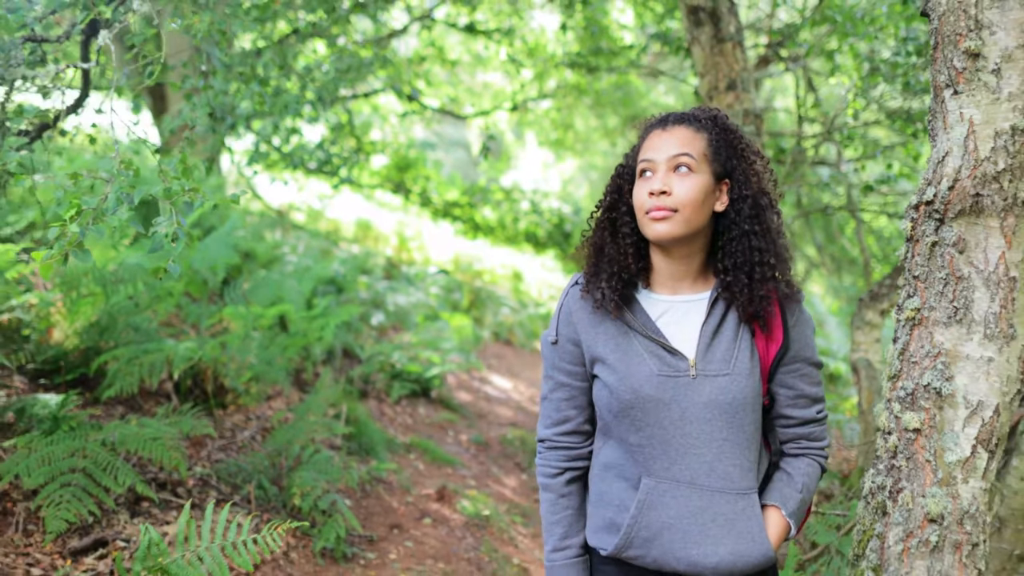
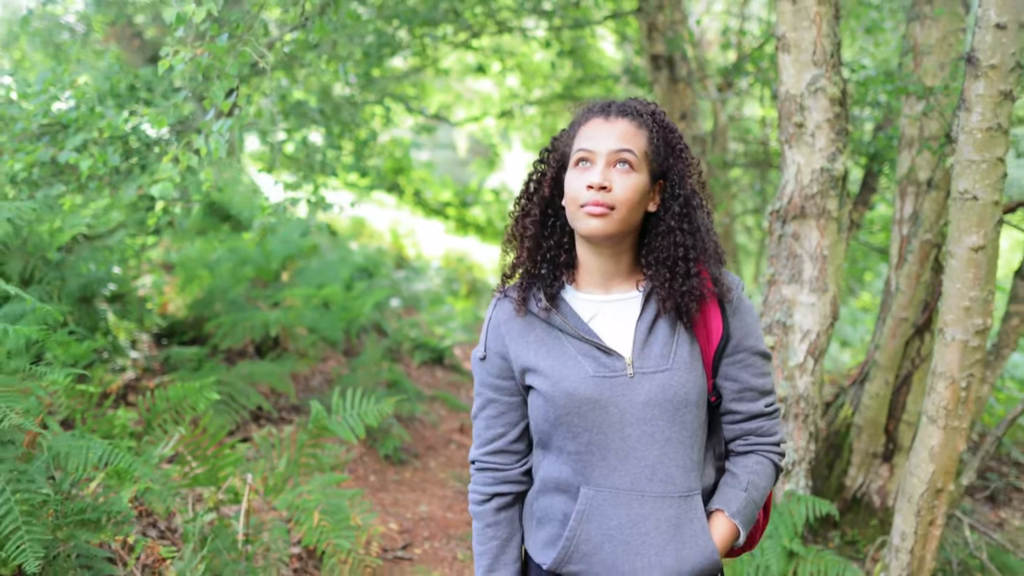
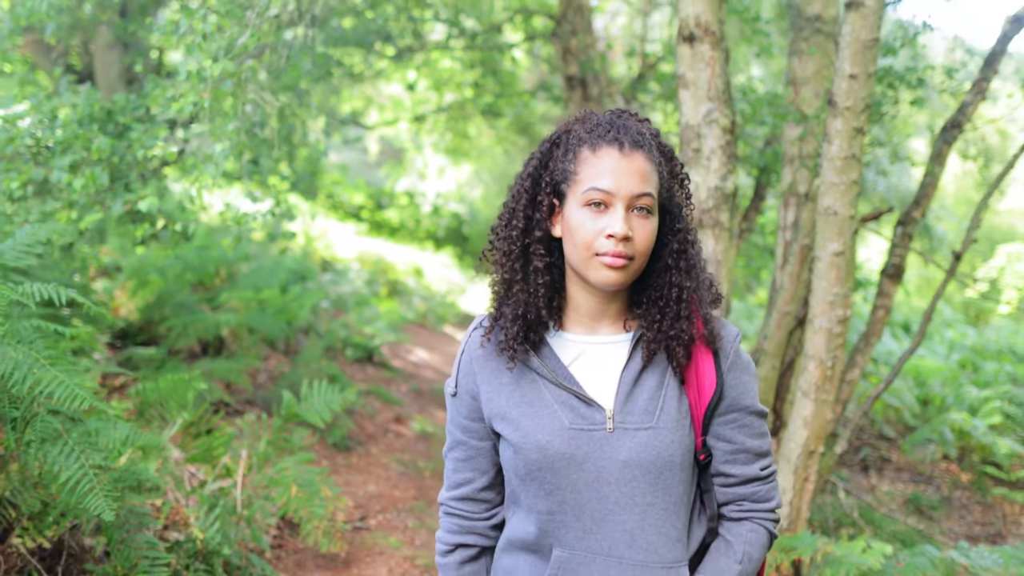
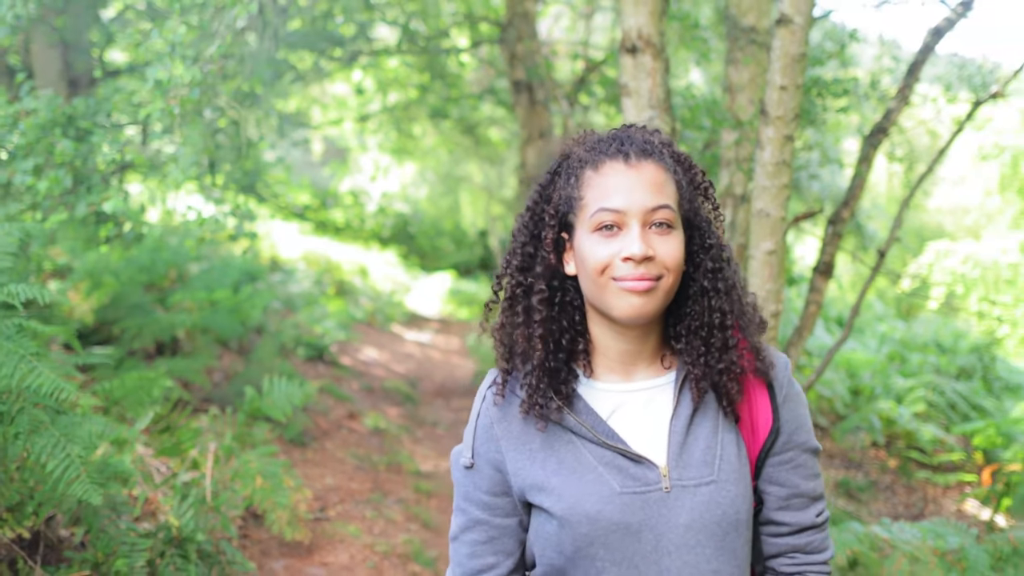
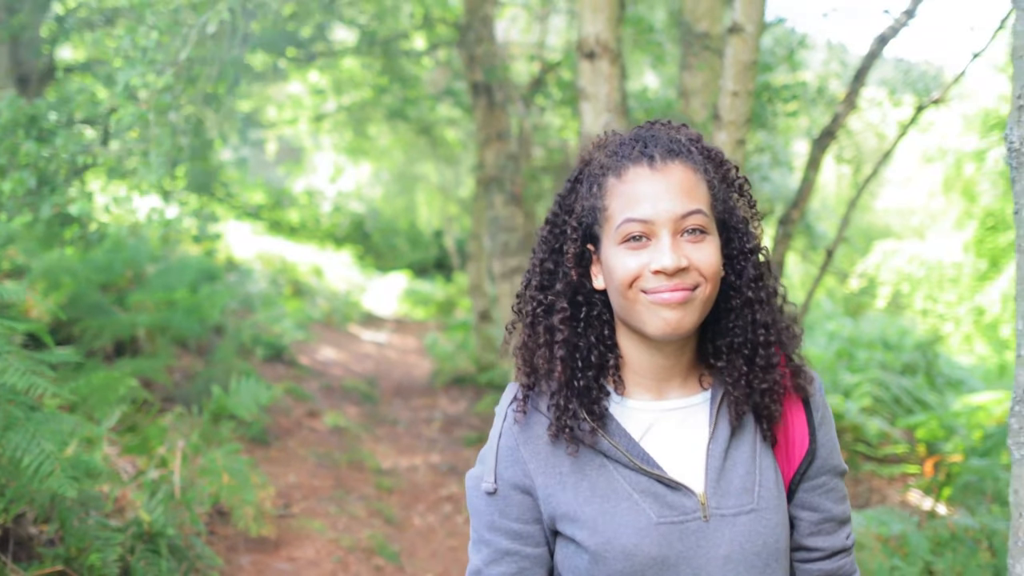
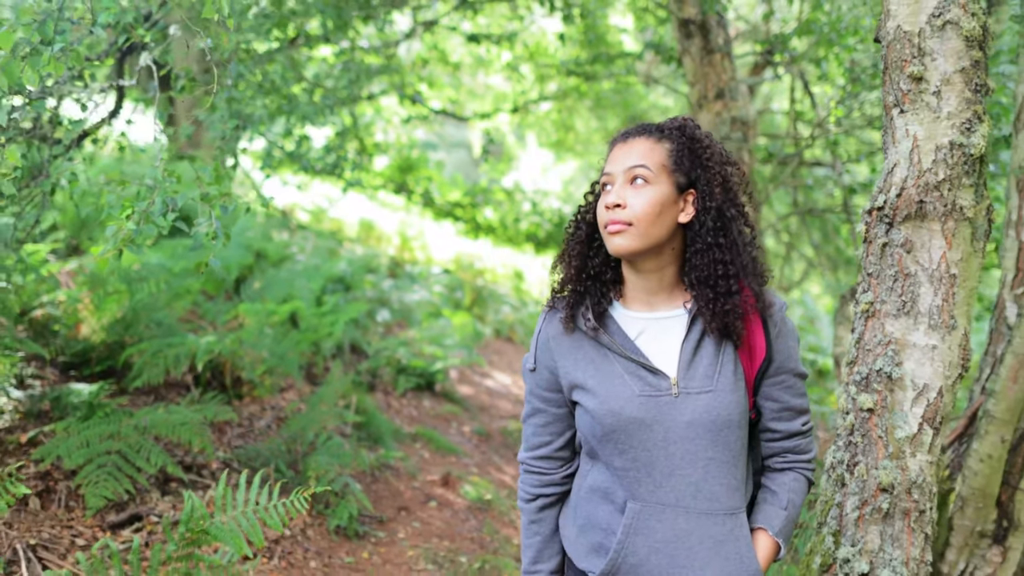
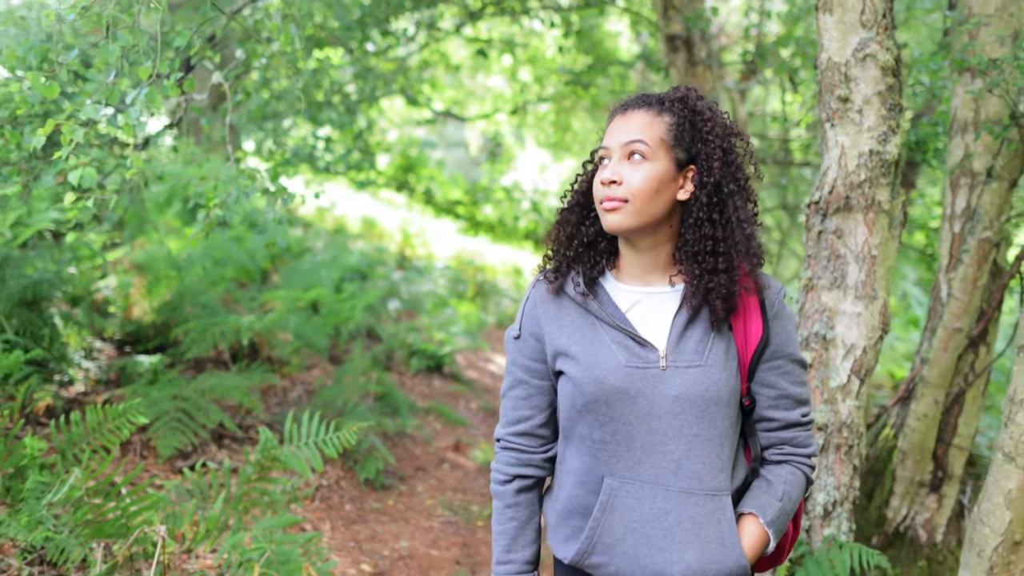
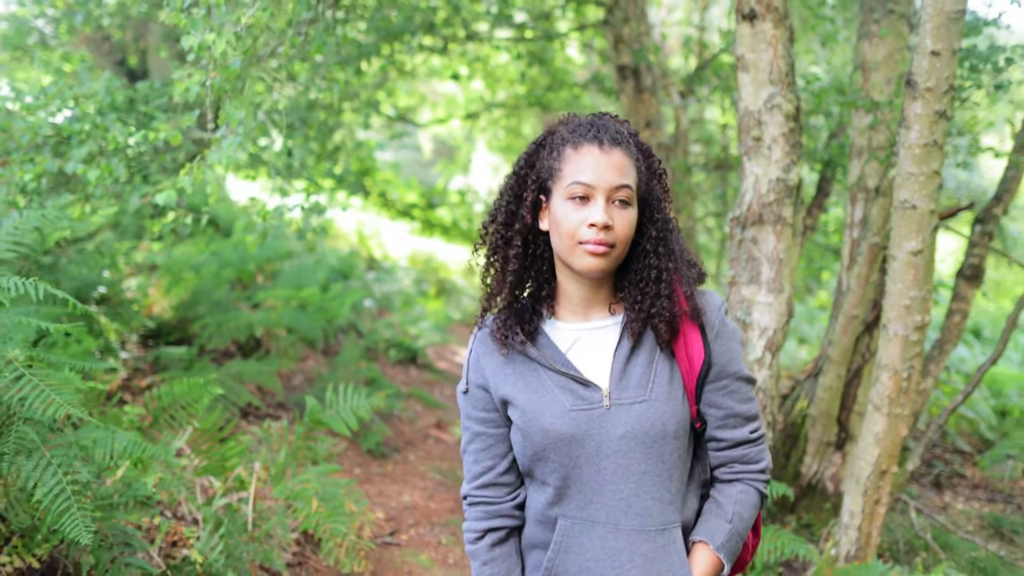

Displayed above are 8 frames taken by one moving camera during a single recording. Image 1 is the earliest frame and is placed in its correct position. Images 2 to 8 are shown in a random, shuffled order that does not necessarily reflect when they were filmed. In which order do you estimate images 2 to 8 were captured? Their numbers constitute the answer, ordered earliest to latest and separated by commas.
6, 7, 2, 8, 3, 4, 5
